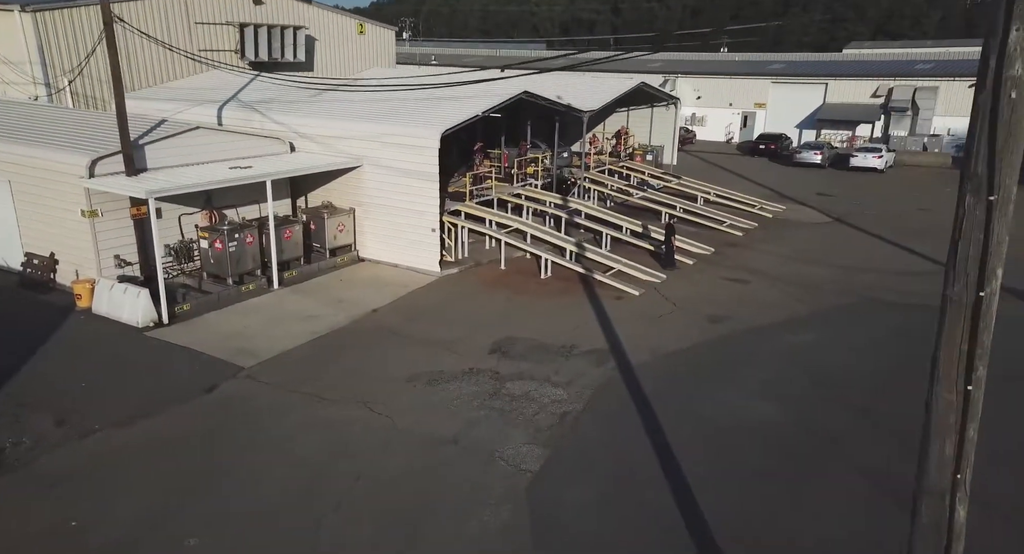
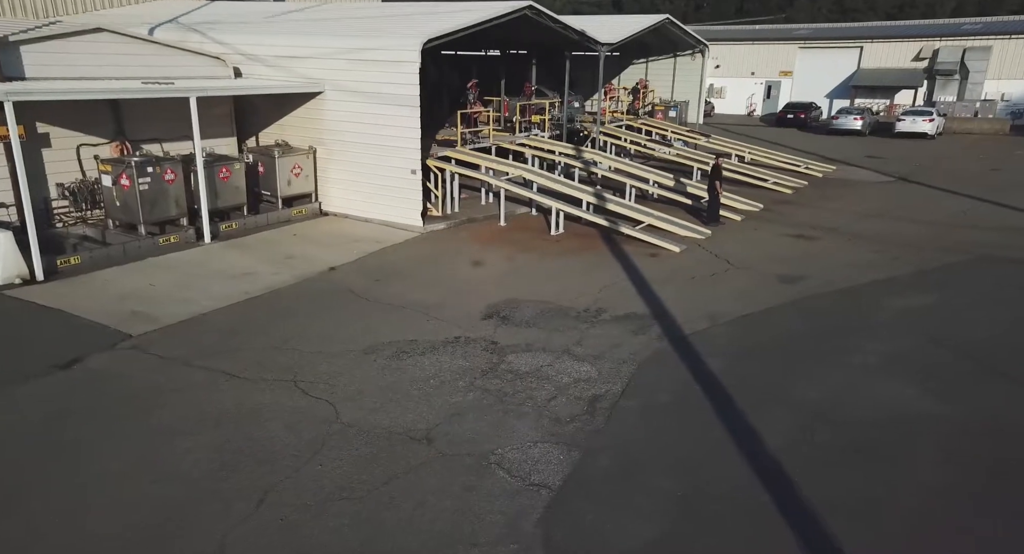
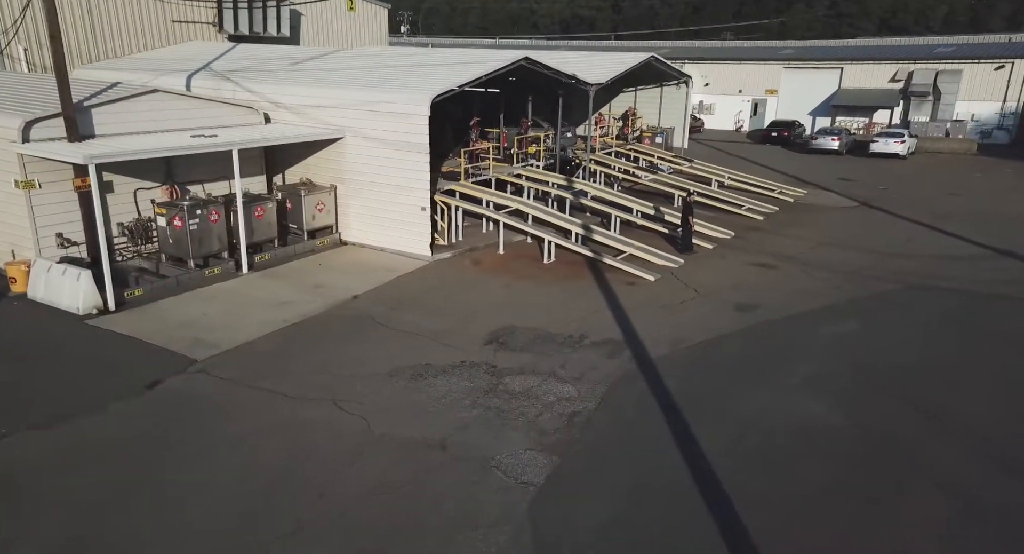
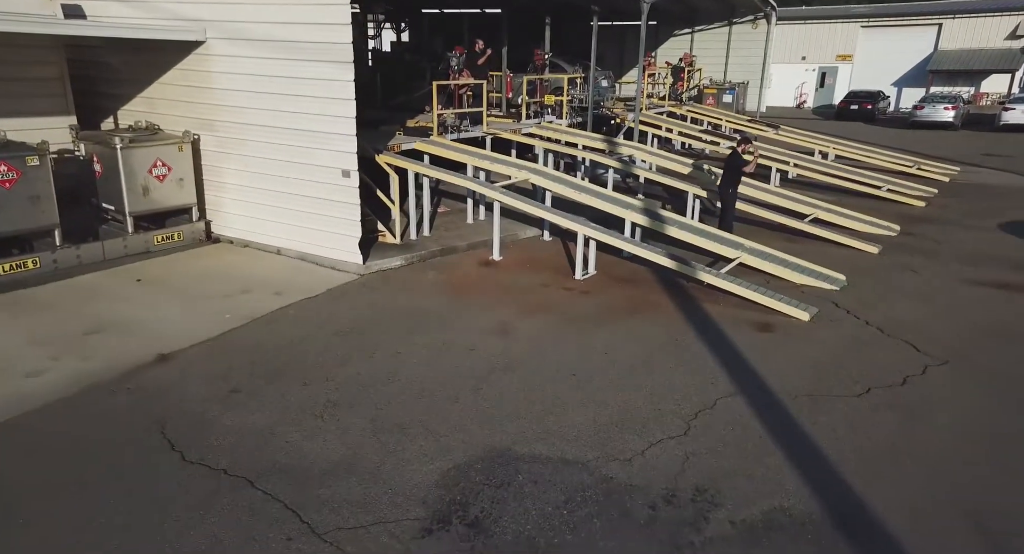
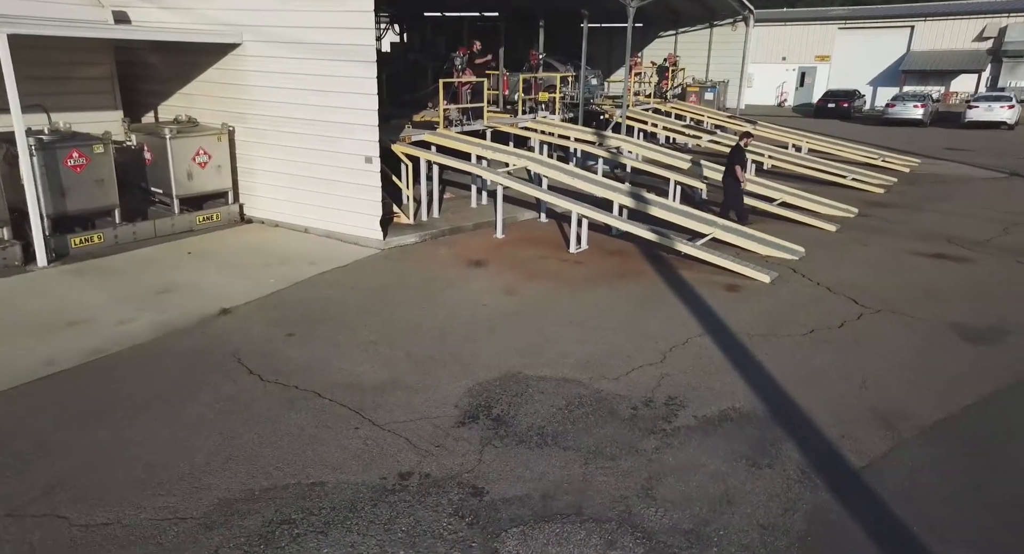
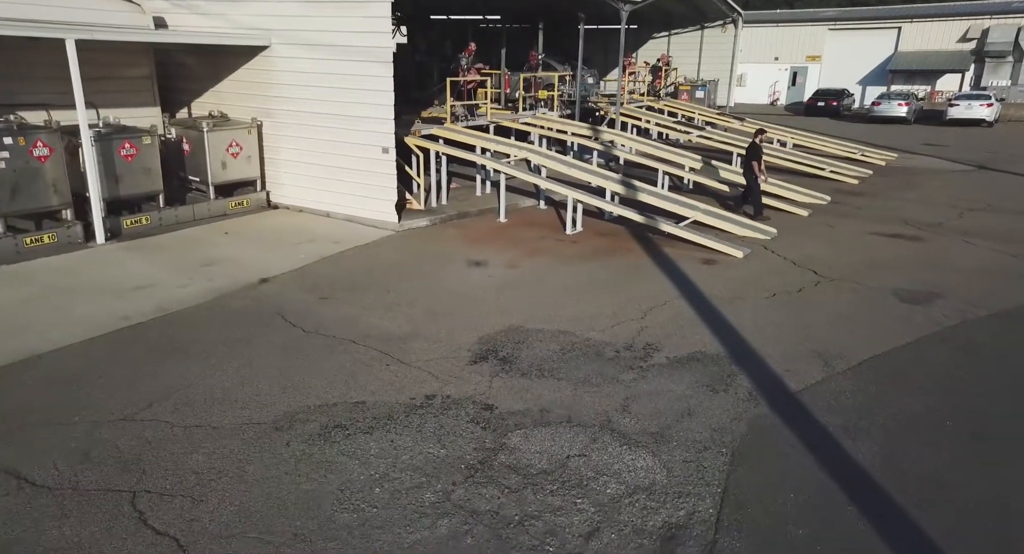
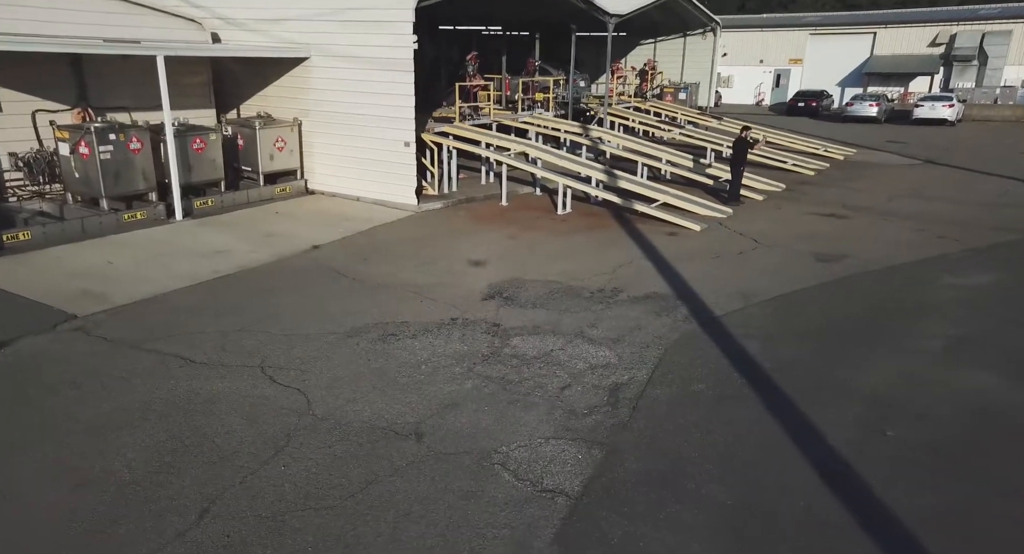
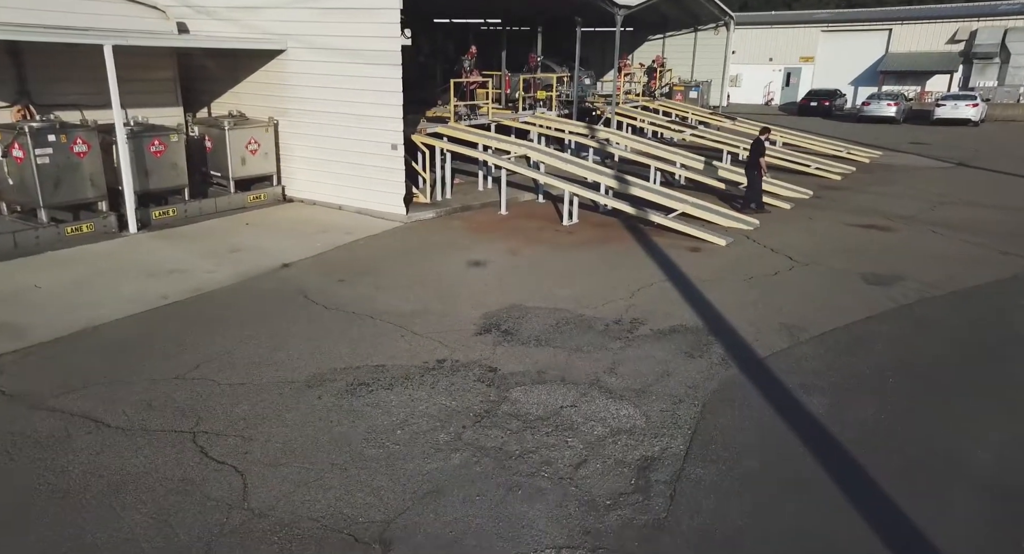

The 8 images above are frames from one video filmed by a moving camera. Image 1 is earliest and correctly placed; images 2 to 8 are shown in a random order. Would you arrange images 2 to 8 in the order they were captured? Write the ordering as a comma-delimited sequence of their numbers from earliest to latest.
3, 2, 7, 8, 6, 5, 4
